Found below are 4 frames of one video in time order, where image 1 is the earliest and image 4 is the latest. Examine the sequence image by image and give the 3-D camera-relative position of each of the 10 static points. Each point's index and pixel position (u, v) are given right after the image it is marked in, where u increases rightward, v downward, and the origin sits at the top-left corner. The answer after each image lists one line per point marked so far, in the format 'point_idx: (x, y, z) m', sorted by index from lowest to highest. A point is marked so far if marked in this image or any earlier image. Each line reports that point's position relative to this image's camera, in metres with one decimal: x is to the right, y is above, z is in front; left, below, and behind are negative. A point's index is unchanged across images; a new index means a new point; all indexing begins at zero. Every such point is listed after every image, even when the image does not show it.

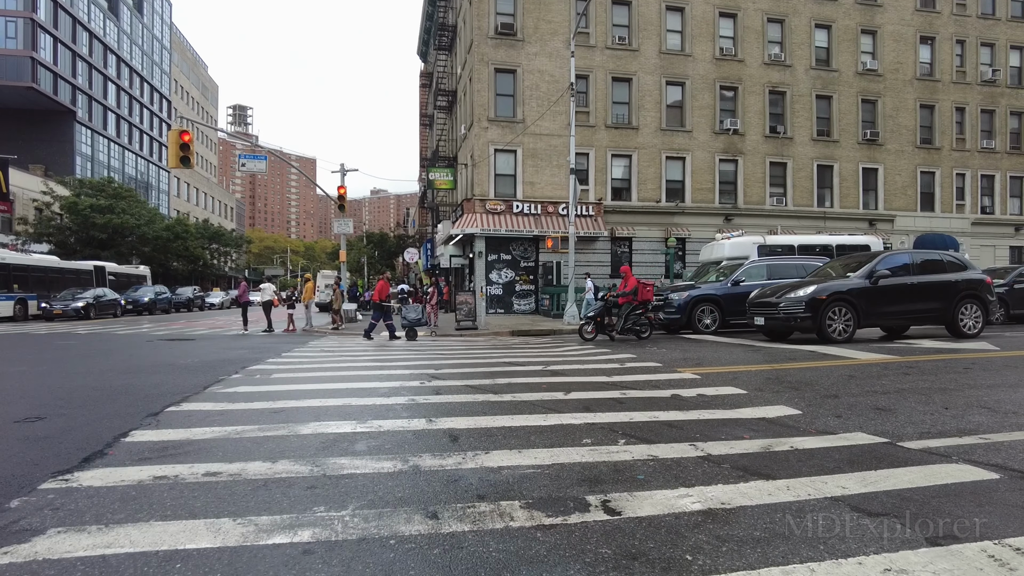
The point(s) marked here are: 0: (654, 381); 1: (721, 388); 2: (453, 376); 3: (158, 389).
0: (+1.6, -1.1, +7.3) m
1: (+2.3, -1.1, +7.0) m
2: (-0.7, -1.1, +7.9) m
3: (-3.8, -1.1, +6.8) m
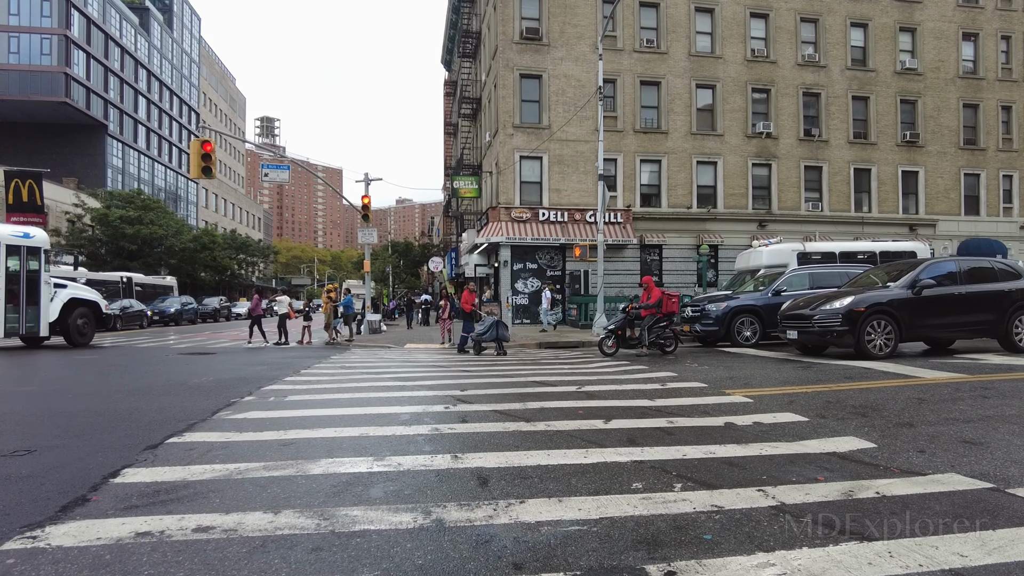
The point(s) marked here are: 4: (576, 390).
0: (+2.0, -1.2, +6.6) m
1: (+2.6, -1.2, +6.3) m
2: (-0.4, -1.2, +7.3) m
3: (-3.4, -1.2, +6.3) m
4: (+0.8, -1.2, +7.6) m
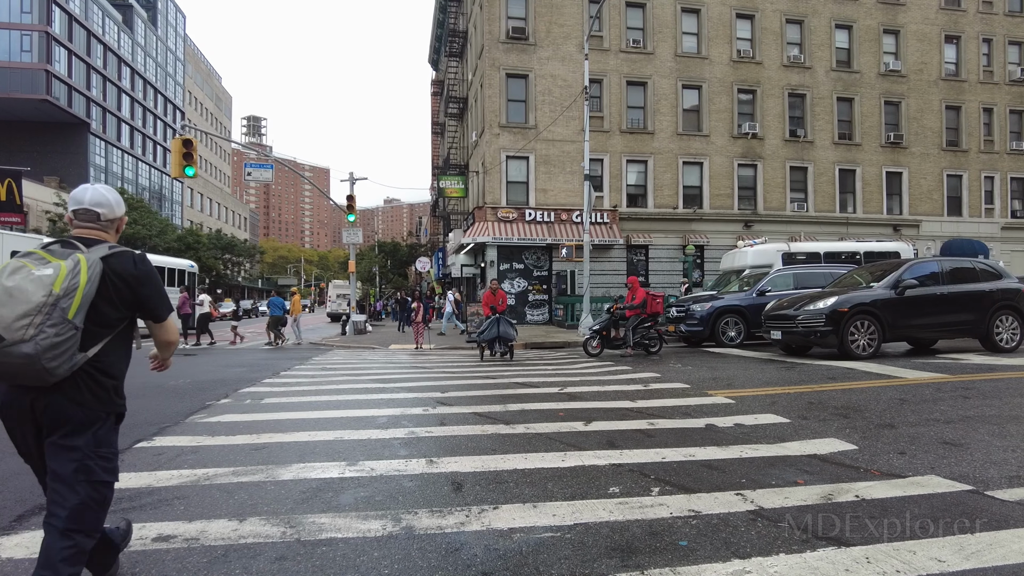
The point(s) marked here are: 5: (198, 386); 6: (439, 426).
0: (+1.8, -1.2, +6.6) m
1: (+2.4, -1.2, +6.3) m
2: (-0.6, -1.3, +7.2) m
3: (-3.6, -1.3, +6.2) m
4: (+0.5, -1.2, +7.5) m
5: (-4.2, -1.3, +8.5) m
6: (-0.6, -1.2, +5.7) m
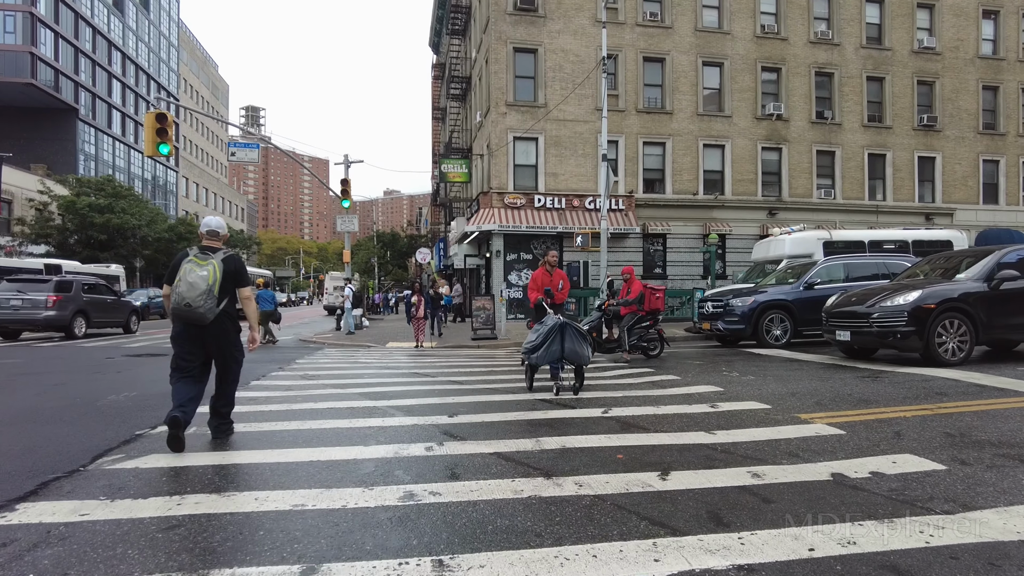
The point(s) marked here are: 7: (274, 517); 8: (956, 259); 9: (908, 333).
0: (+2.0, -1.2, +4.8) m
1: (+2.7, -1.2, +4.5) m
2: (-0.3, -1.2, +5.4) m
3: (-3.4, -1.2, +4.4) m
4: (+0.8, -1.1, +5.8) m
5: (-3.9, -1.2, +6.8) m
6: (-0.4, -1.2, +4.0) m
7: (-1.2, -1.2, +3.4) m
8: (+6.9, +0.4, +9.9) m
9: (+5.5, -0.6, +9.0) m
